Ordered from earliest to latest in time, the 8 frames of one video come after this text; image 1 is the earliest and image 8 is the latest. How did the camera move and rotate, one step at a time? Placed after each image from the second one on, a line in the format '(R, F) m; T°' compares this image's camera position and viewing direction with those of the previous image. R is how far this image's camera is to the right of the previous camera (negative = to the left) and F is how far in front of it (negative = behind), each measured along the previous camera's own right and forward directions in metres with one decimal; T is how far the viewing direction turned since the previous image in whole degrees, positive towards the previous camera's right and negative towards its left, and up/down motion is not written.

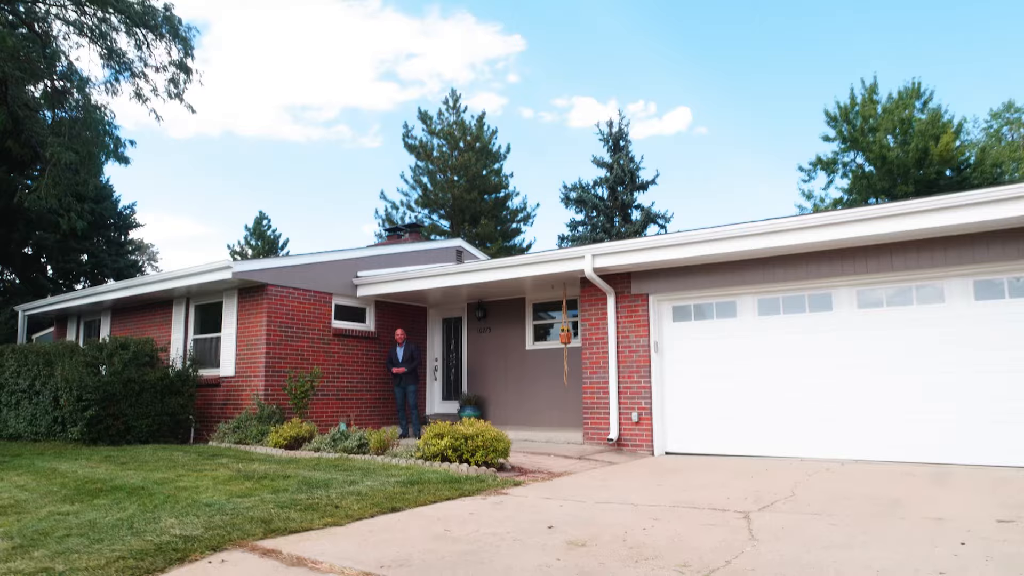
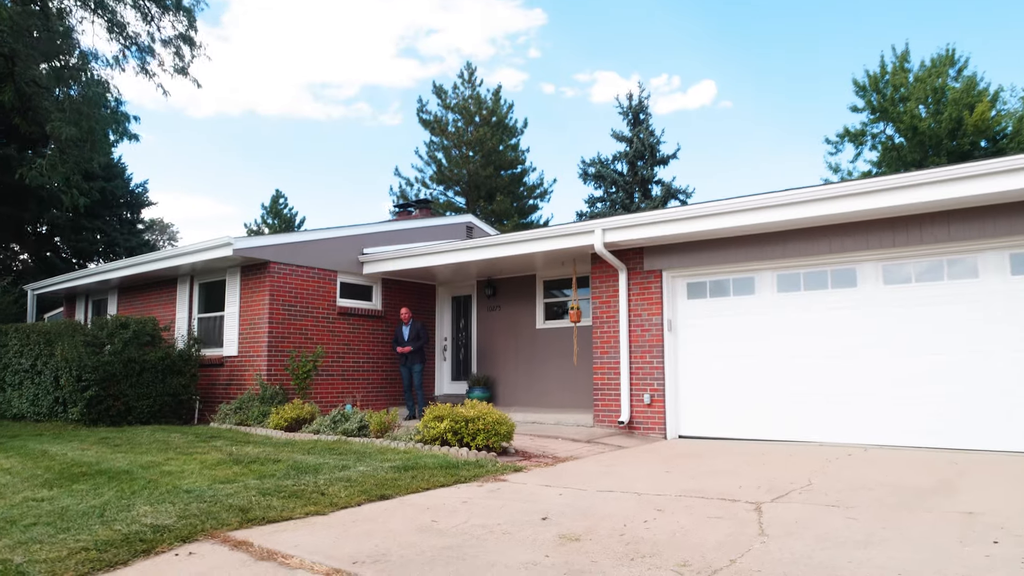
(+0.2, +0.3) m; -2°
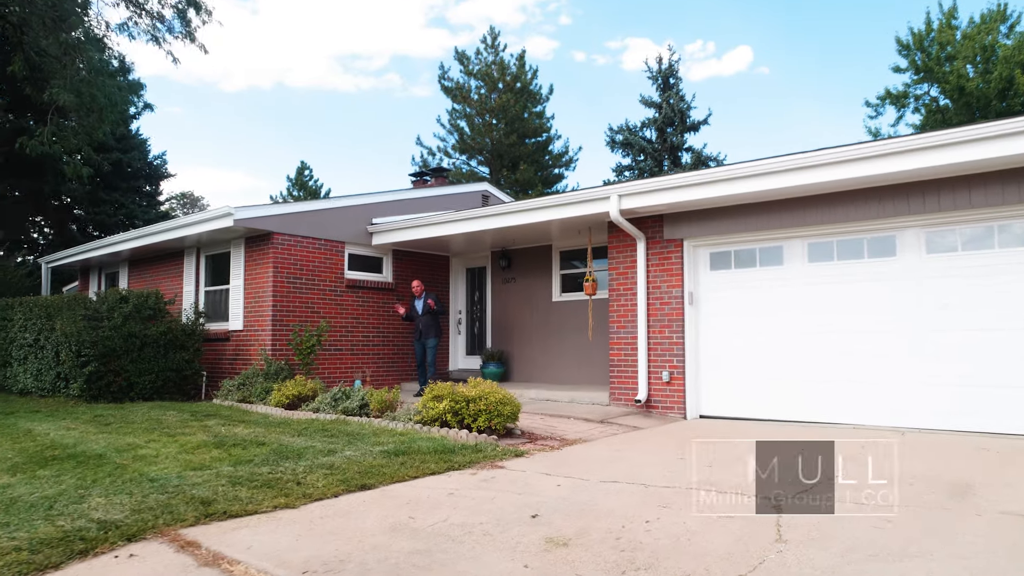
(+0.2, +0.5) m; -2°
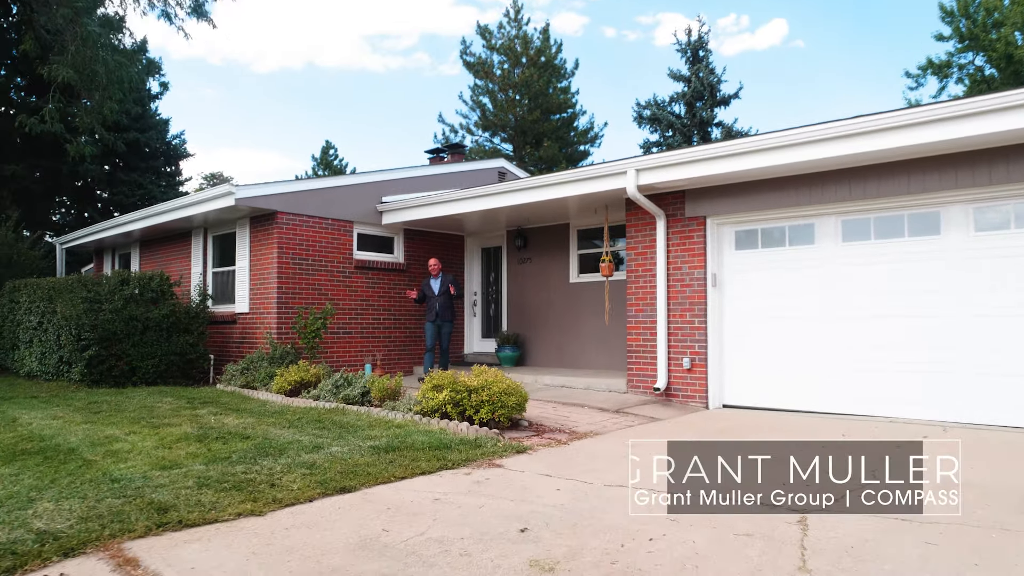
(+0.2, +0.5) m; -2°
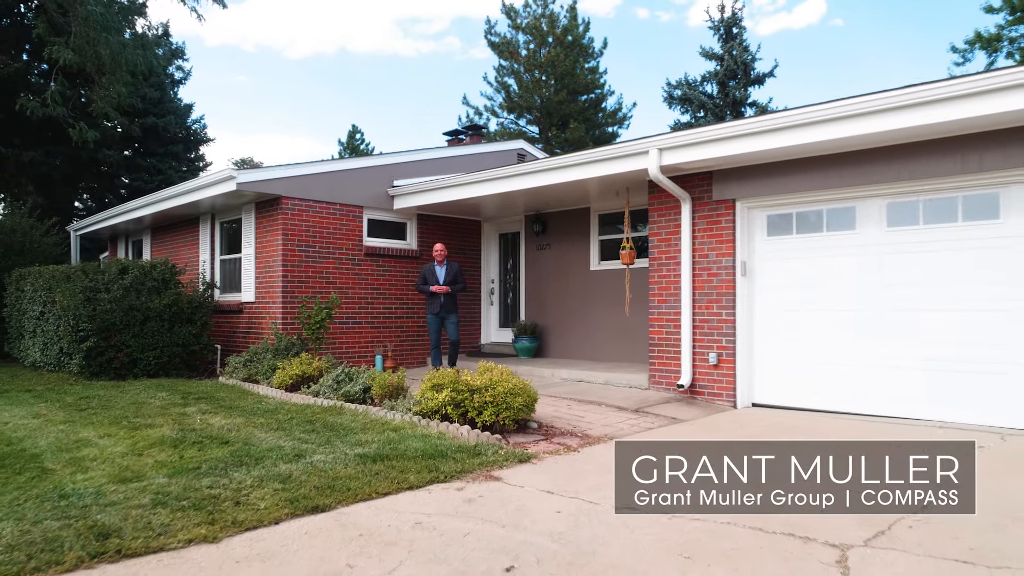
(+0.2, +0.5) m; -2°
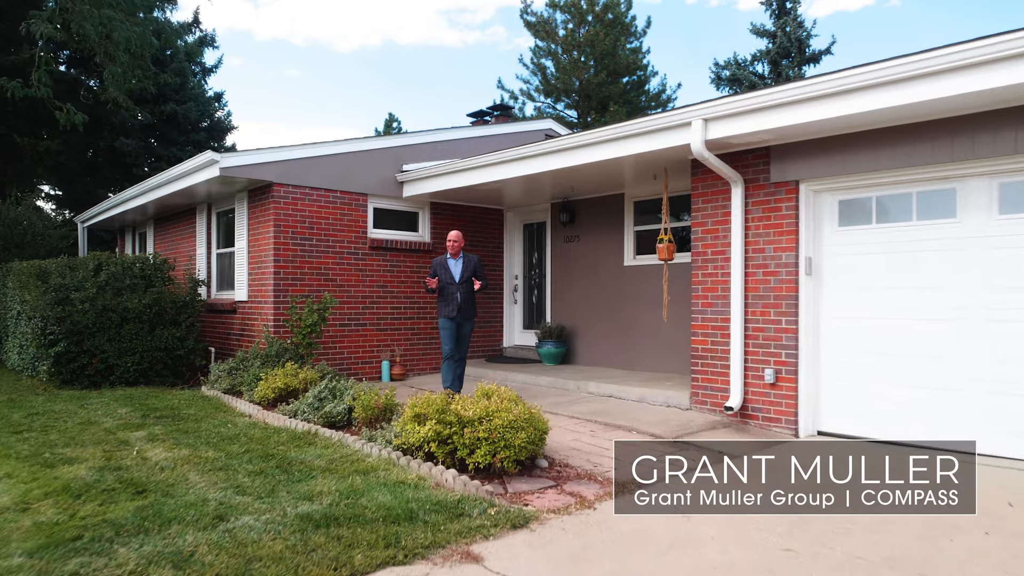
(+0.3, +1.2) m; -3°
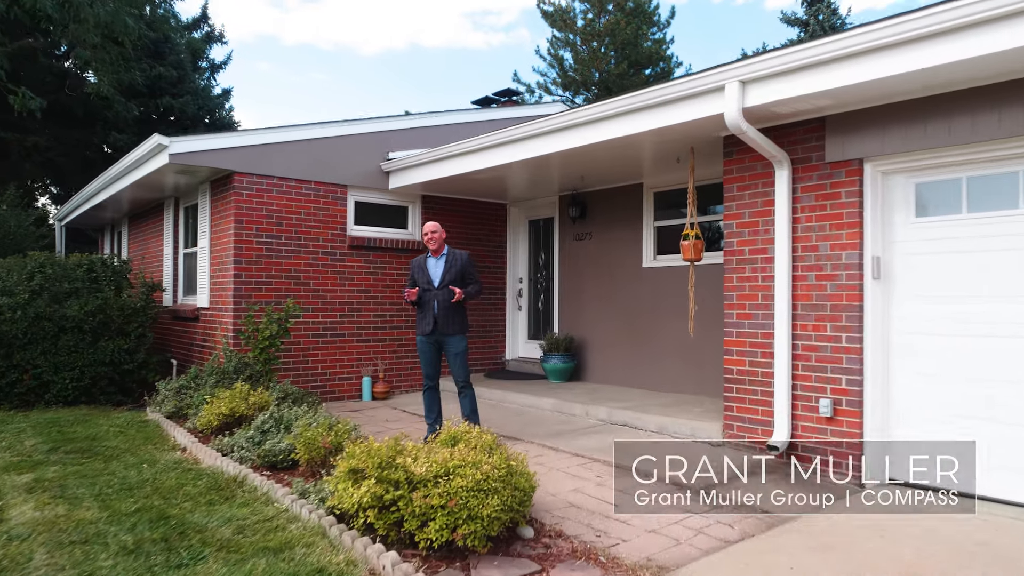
(+0.2, +1.2) m; -2°
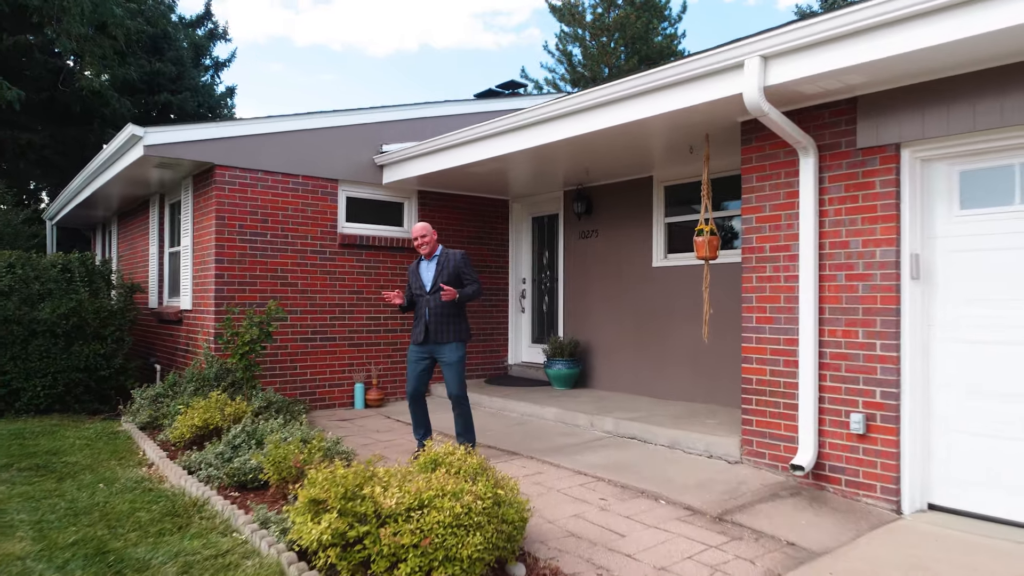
(+0.1, +0.5) m; -1°
